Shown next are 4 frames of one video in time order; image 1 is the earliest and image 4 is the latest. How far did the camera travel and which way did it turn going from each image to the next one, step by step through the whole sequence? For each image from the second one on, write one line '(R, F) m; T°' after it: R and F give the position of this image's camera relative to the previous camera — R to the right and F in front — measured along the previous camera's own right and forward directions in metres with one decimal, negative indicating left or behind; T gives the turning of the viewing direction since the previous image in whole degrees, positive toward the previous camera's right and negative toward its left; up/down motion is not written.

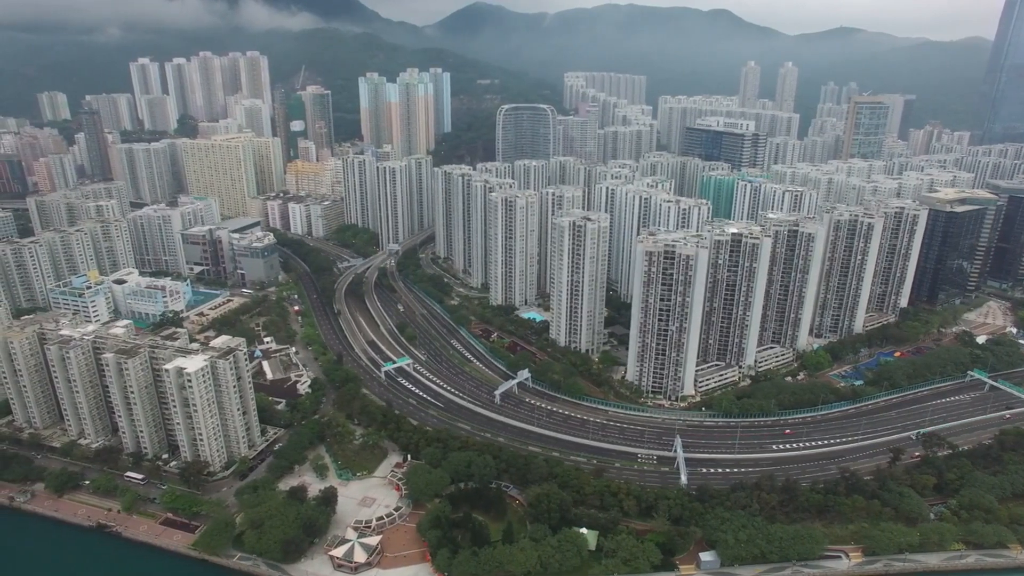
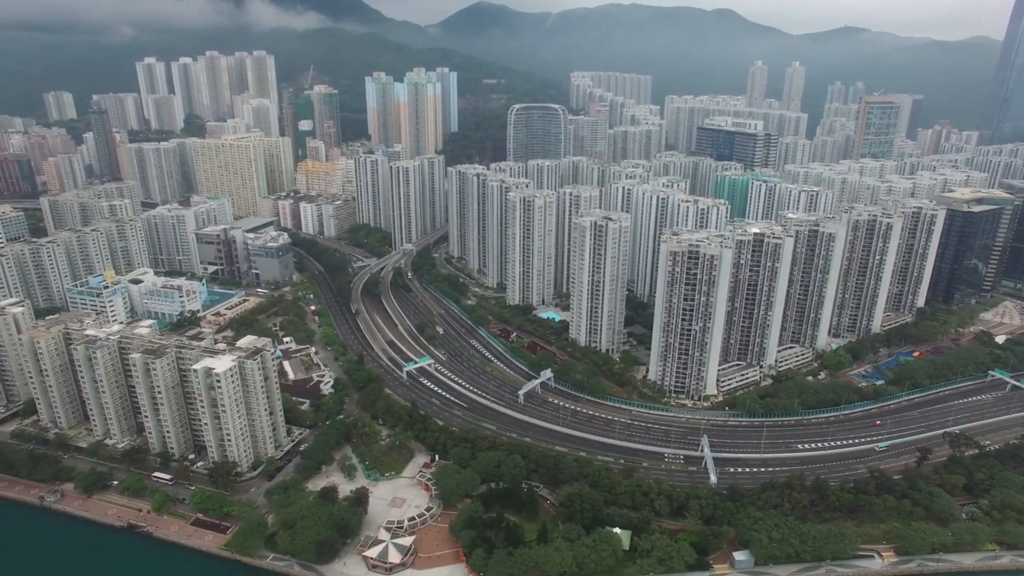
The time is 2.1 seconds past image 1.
(-2.0, 0.0) m; 0°
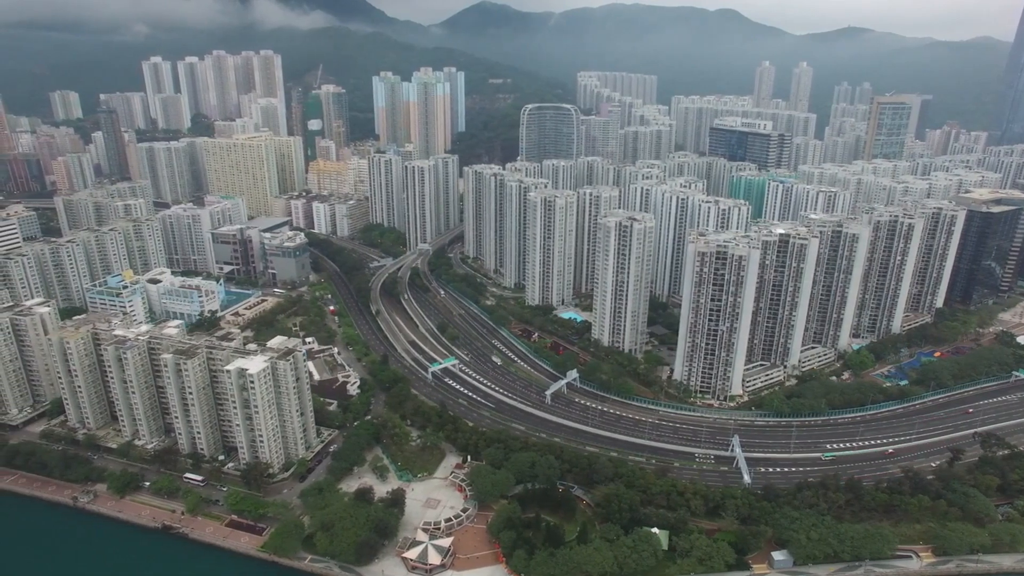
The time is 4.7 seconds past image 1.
(-2.3, 0.0) m; 0°
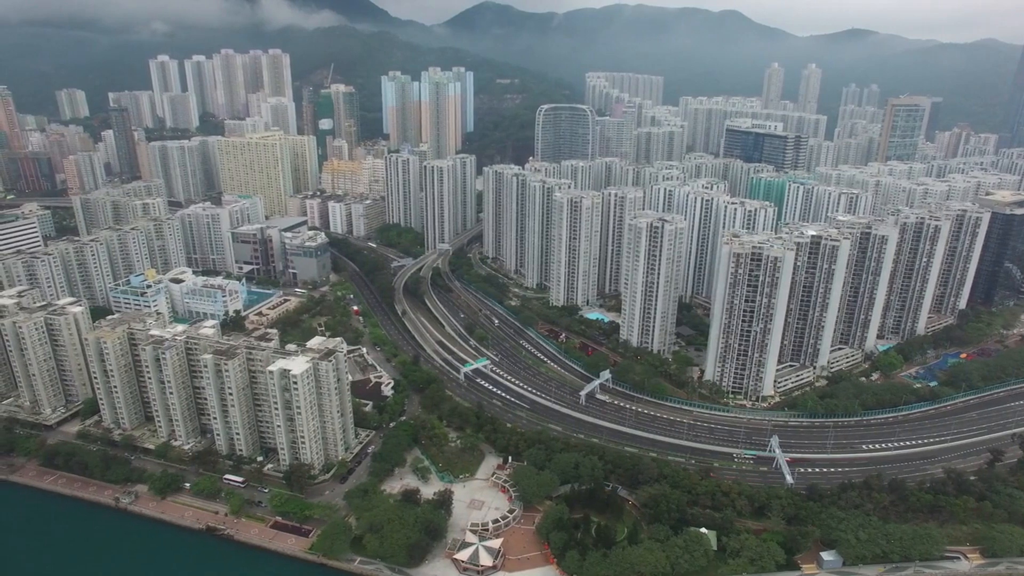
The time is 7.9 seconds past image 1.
(-3.1, 0.0) m; +1°
